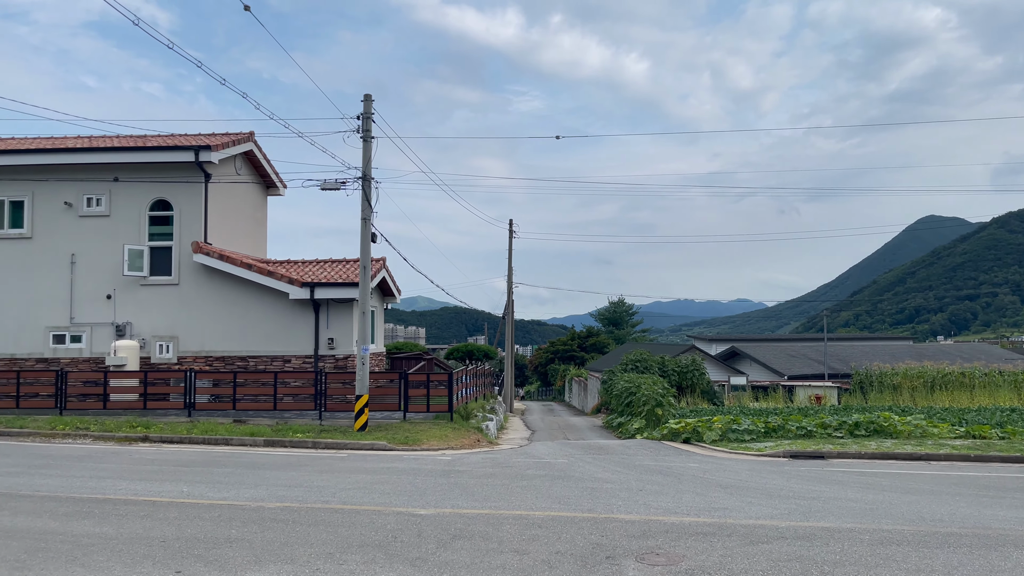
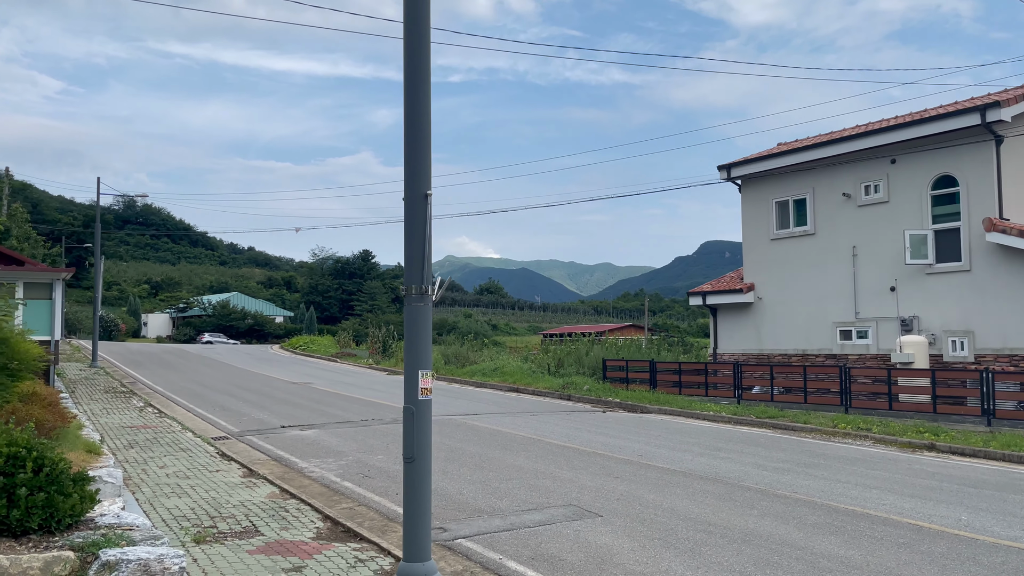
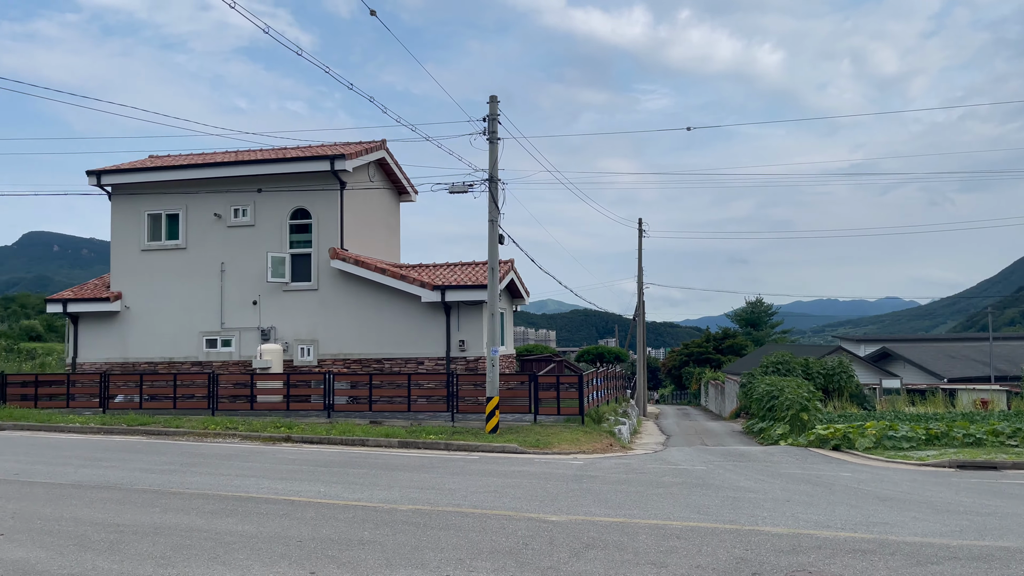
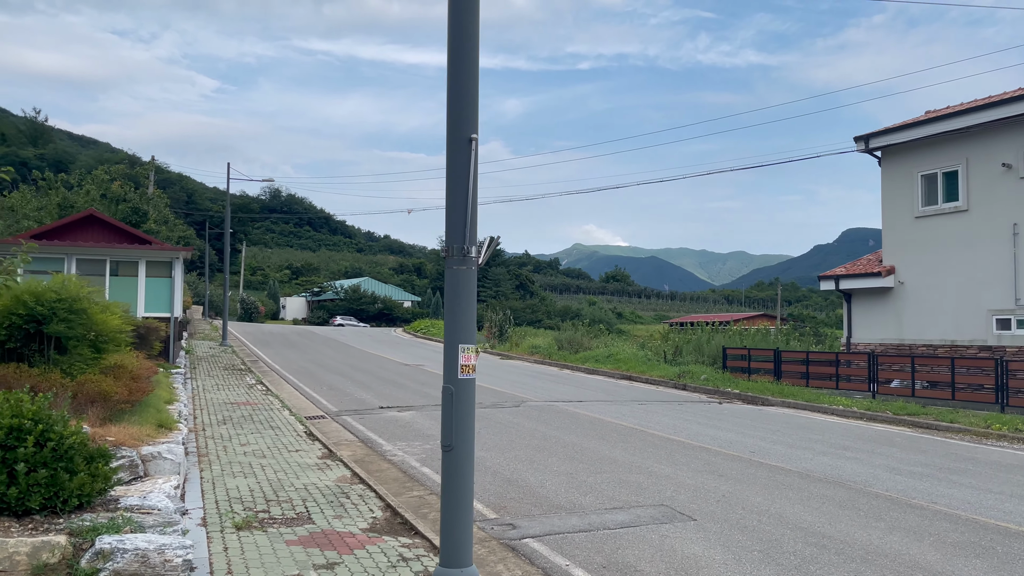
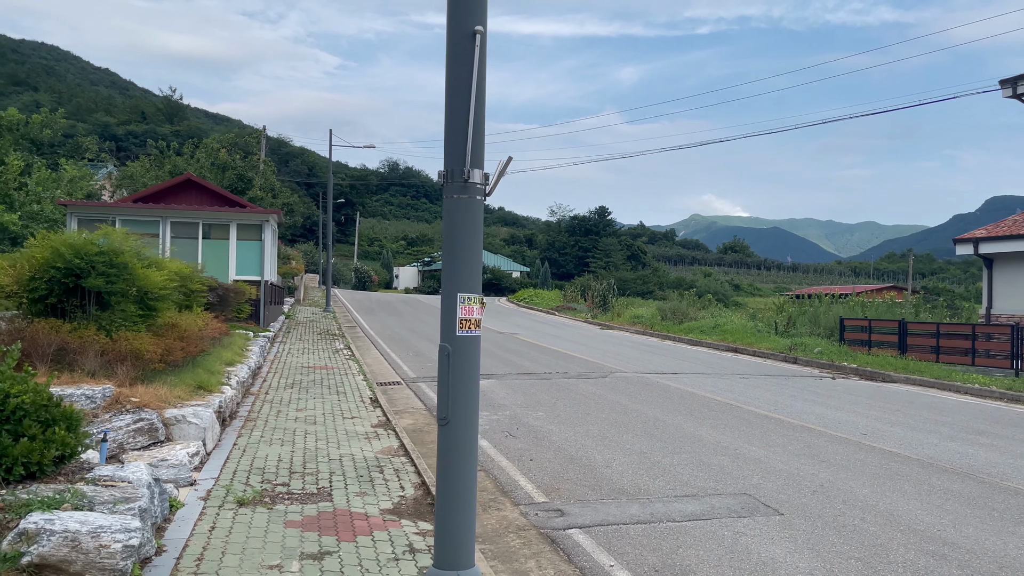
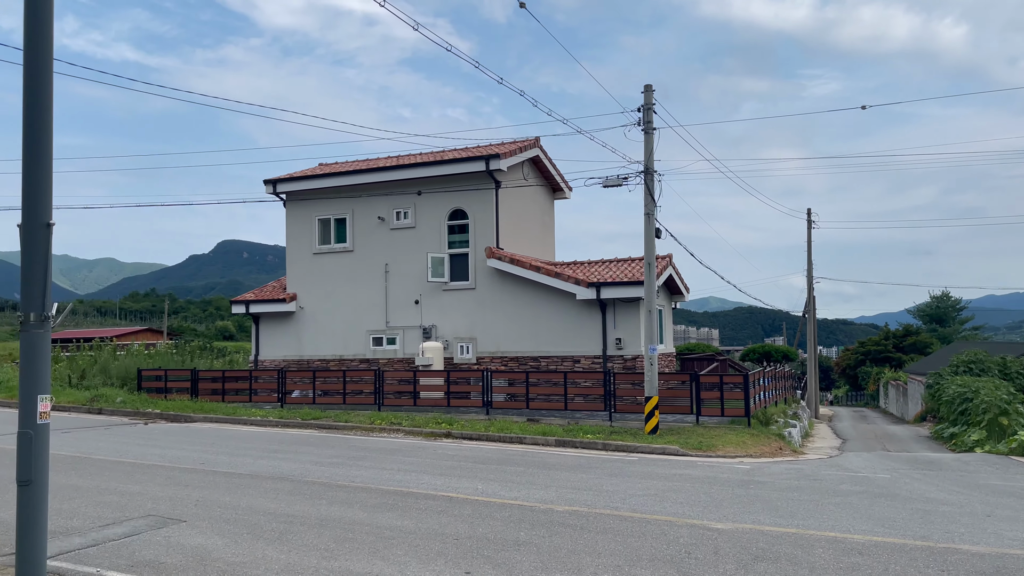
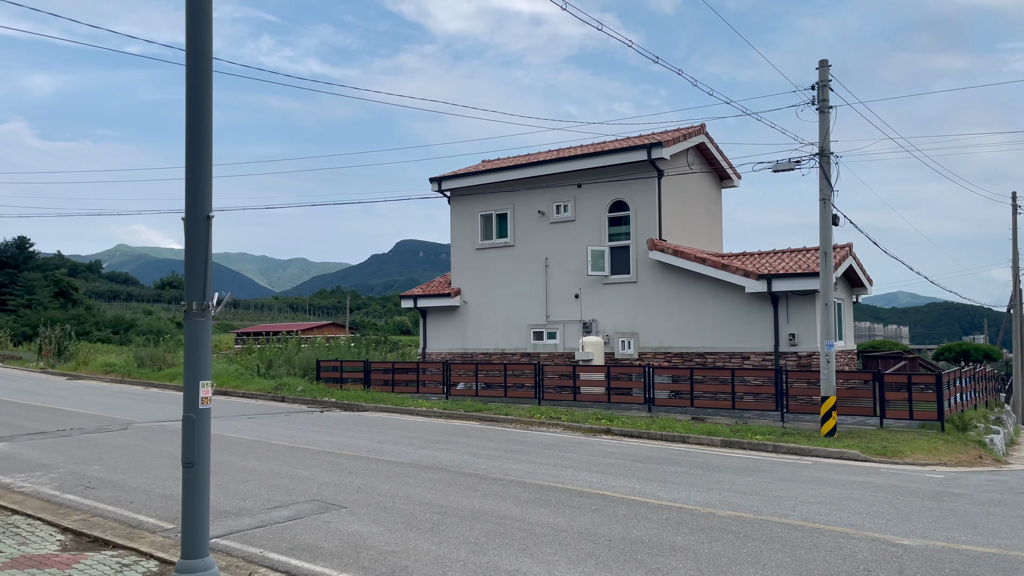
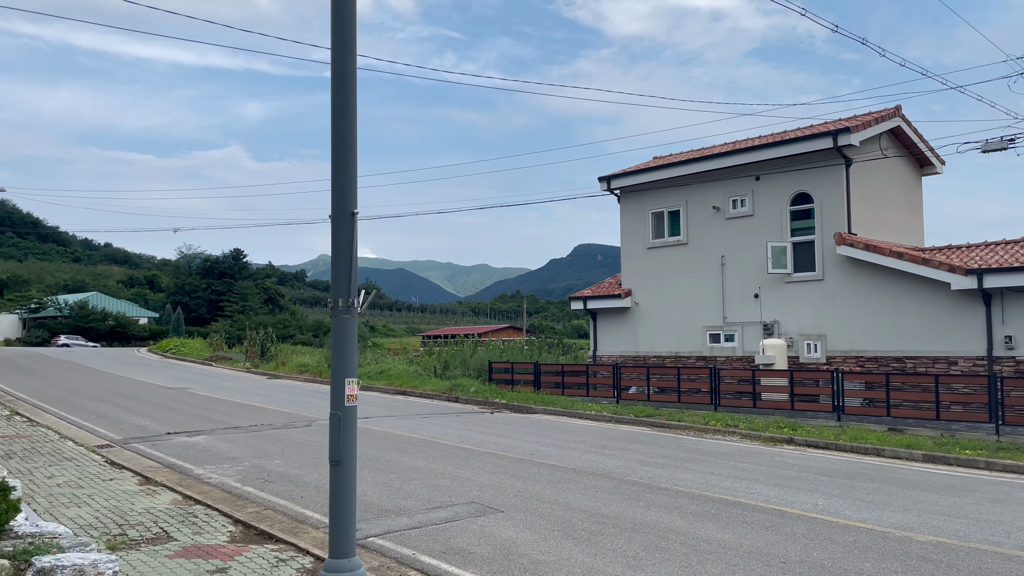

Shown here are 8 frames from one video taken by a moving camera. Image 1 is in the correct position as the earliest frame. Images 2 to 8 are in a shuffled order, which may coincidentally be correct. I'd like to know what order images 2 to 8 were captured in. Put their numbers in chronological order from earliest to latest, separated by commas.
3, 6, 7, 8, 2, 4, 5
